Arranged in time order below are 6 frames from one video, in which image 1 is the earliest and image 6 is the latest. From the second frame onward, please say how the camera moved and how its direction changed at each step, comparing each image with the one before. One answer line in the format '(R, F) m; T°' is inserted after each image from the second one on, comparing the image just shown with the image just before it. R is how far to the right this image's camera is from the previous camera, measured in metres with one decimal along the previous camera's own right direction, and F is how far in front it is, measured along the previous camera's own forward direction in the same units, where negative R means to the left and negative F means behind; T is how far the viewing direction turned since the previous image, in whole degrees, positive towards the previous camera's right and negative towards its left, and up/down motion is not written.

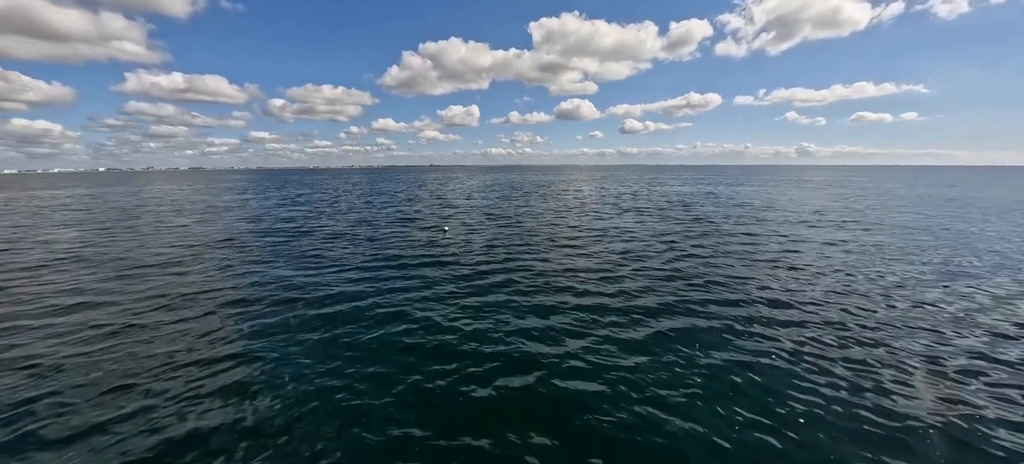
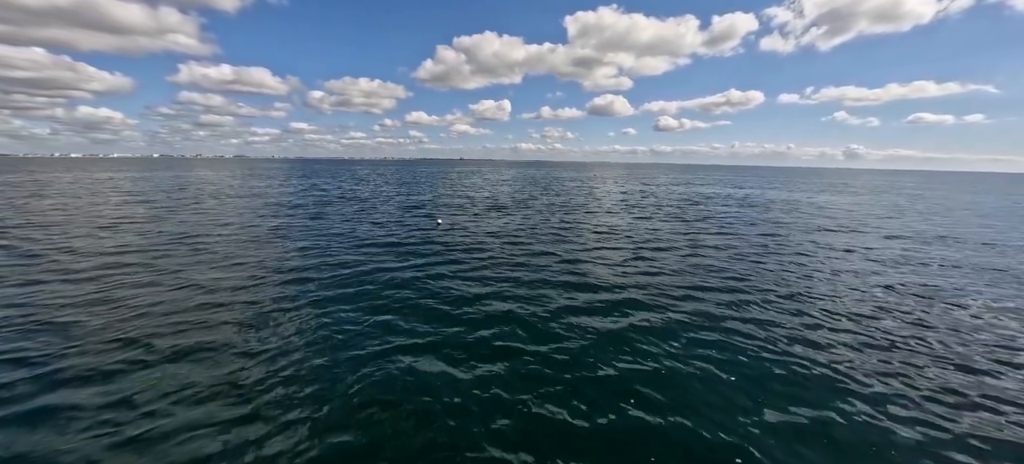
(+1.0, 0.0) m; -4°
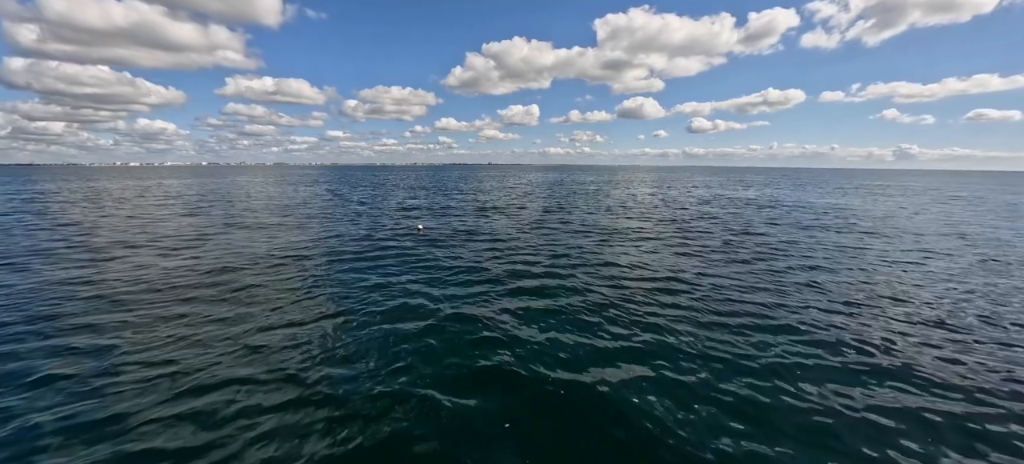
(+0.7, +0.1) m; -4°
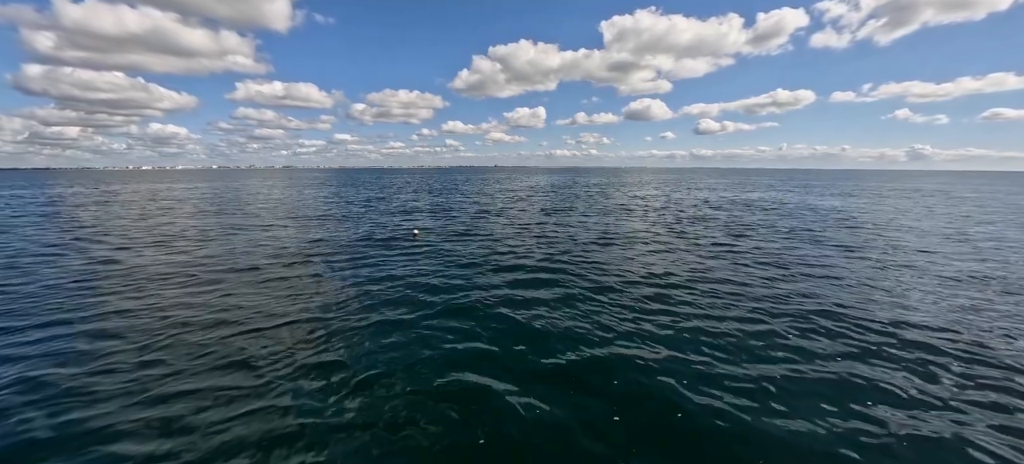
(-2.0, +1.8) m; -1°
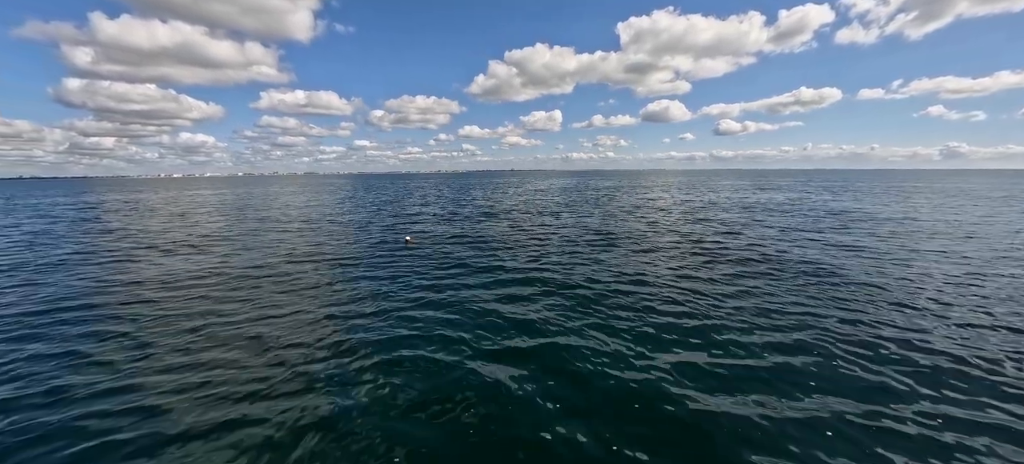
(-4.1, +3.7) m; -2°
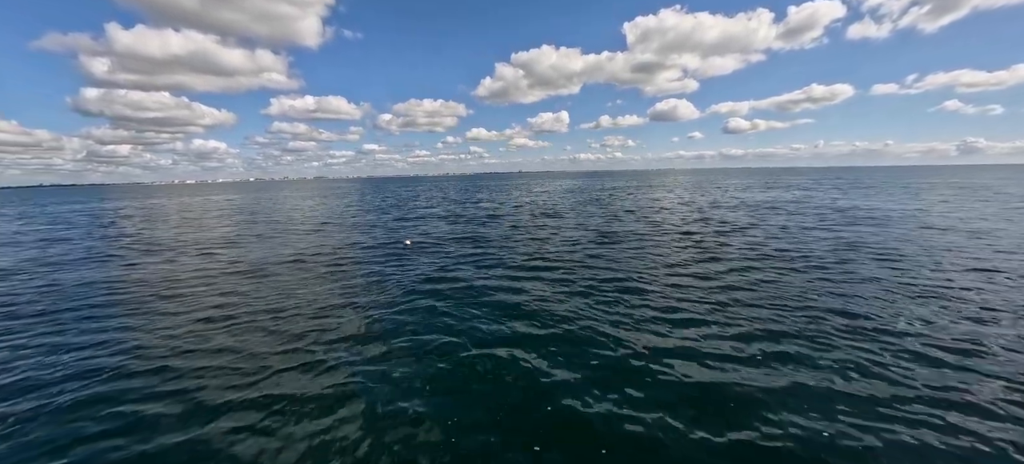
(-2.8, +1.7) m; -1°
